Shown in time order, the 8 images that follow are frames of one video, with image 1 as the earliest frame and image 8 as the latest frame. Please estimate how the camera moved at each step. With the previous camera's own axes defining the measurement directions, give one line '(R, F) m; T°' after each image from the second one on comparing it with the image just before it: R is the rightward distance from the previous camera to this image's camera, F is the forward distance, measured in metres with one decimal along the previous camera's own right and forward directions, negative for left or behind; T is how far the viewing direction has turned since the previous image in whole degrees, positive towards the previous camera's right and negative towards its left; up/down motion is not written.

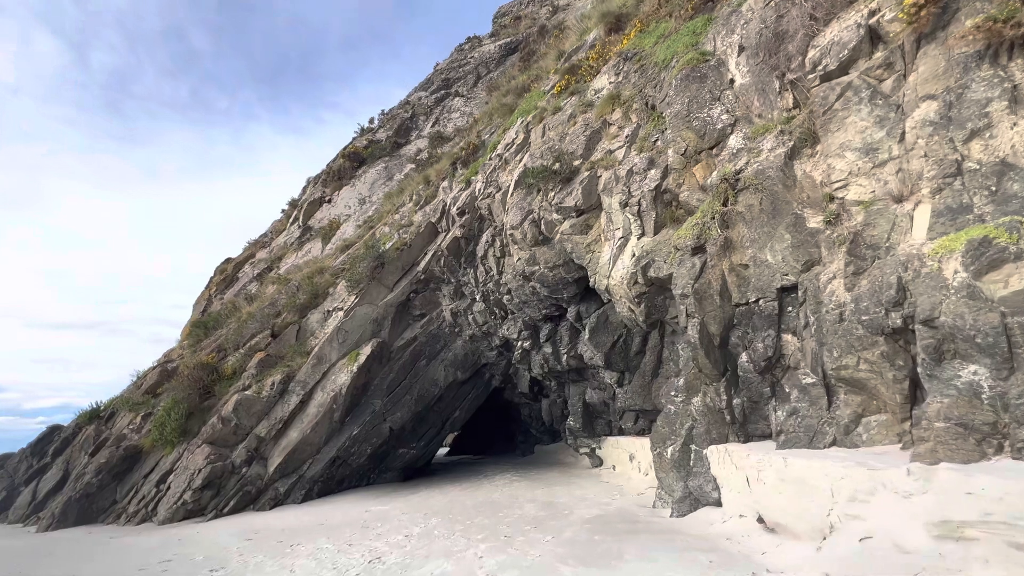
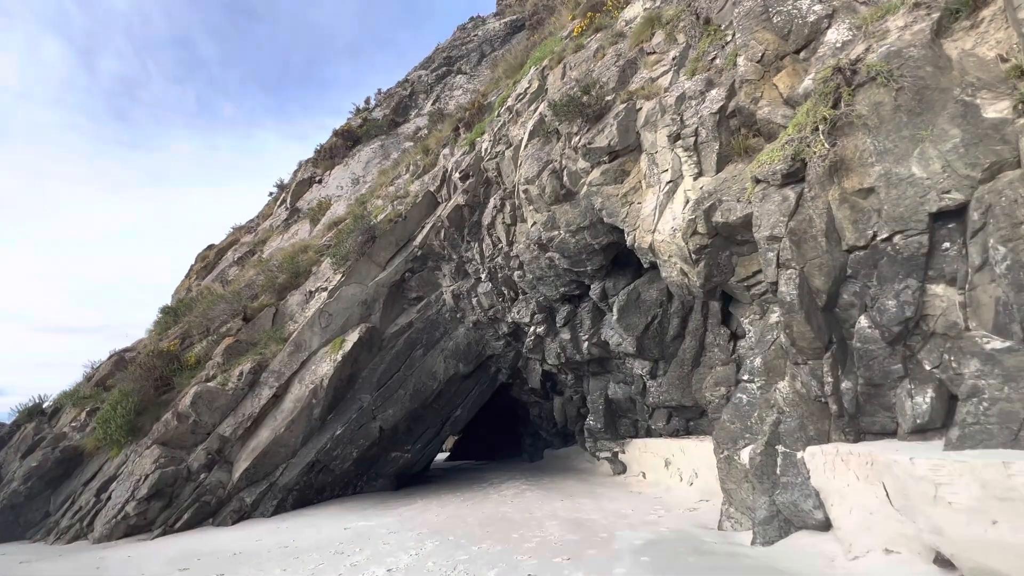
(-0.3, +2.1) m; 0°
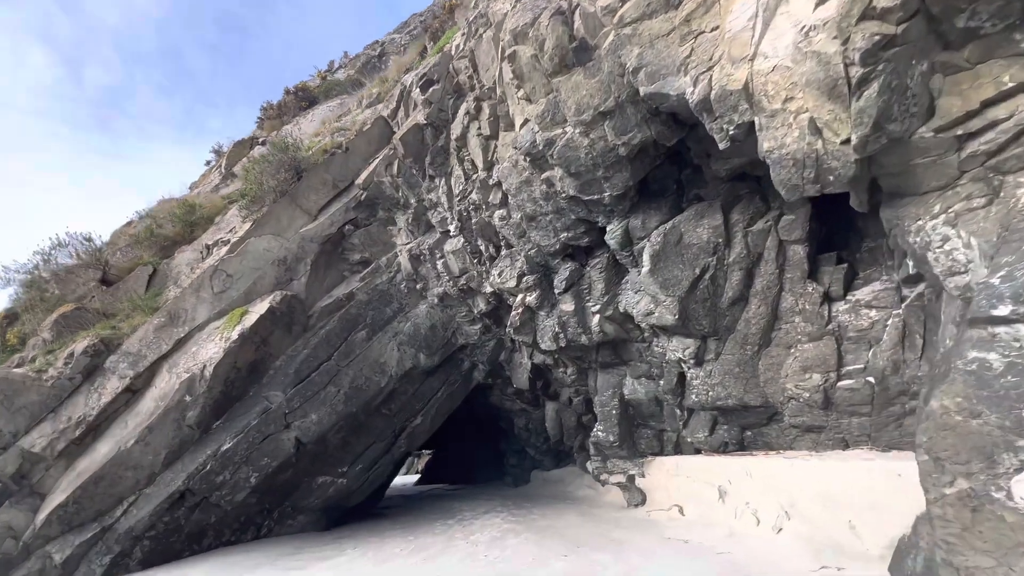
(+0.1, +3.8) m; +2°
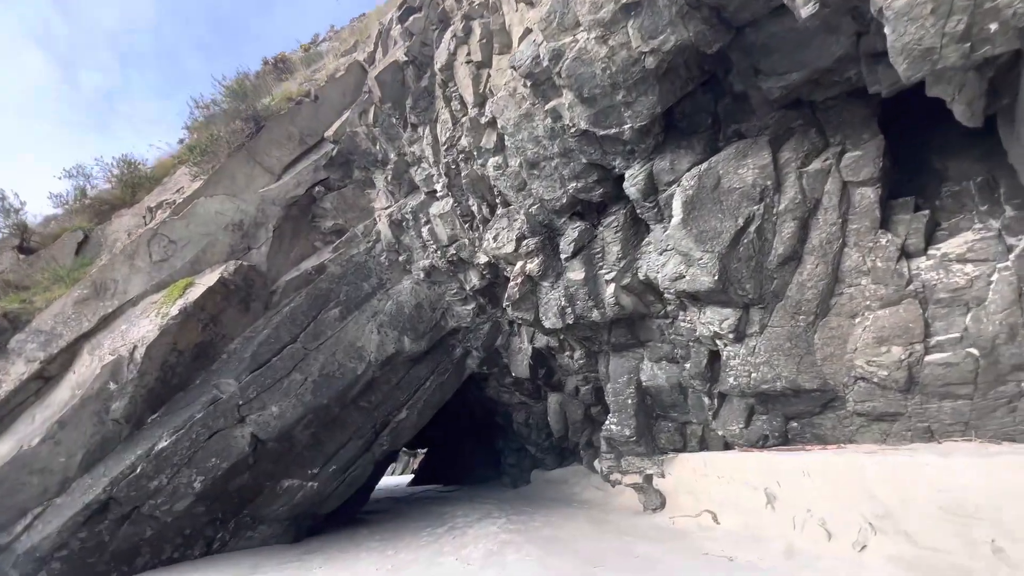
(0.0, +1.4) m; 0°
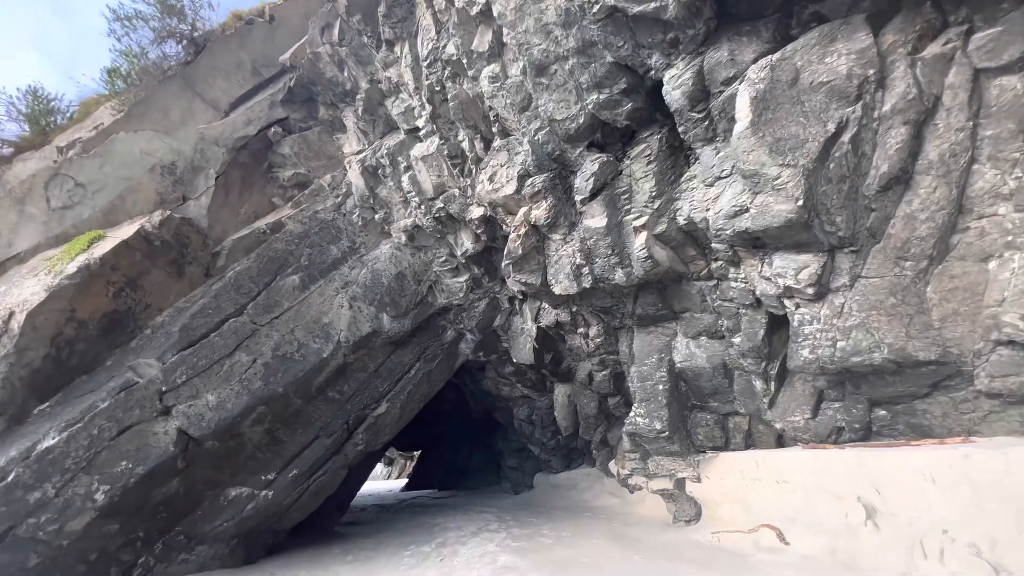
(0.0, +1.6) m; 0°
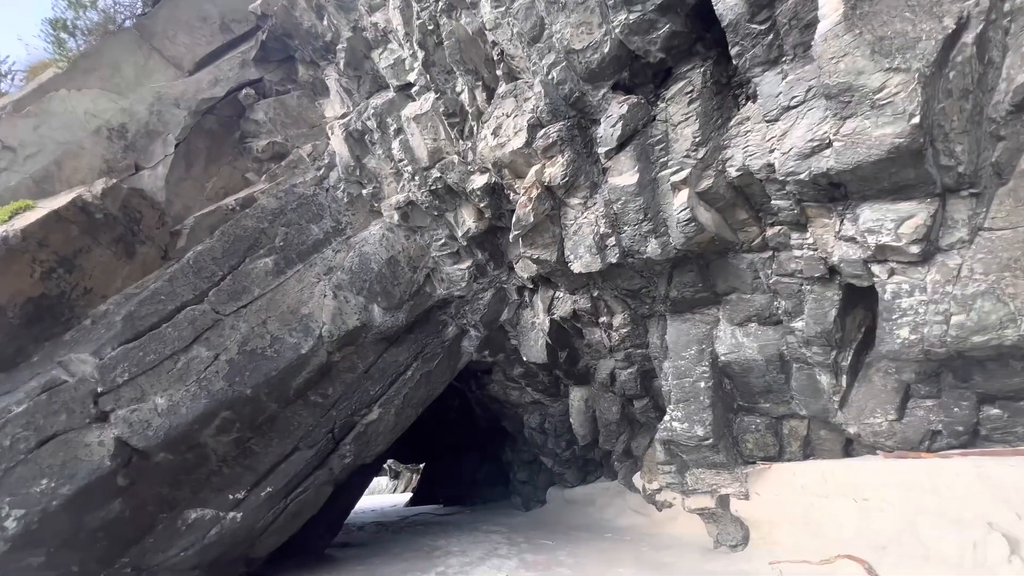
(0.0, +1.1) m; -1°
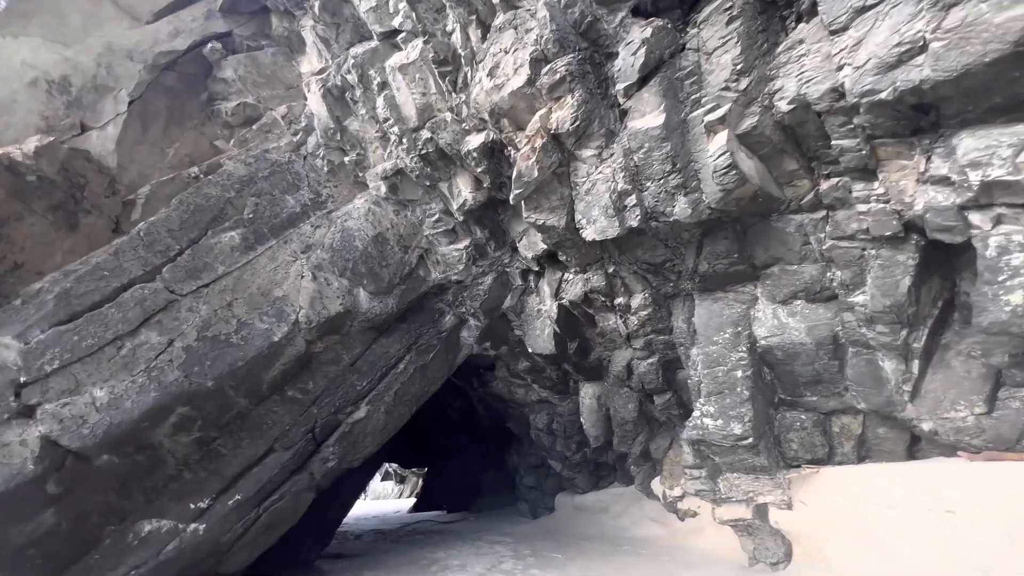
(+0.1, +0.8) m; -1°
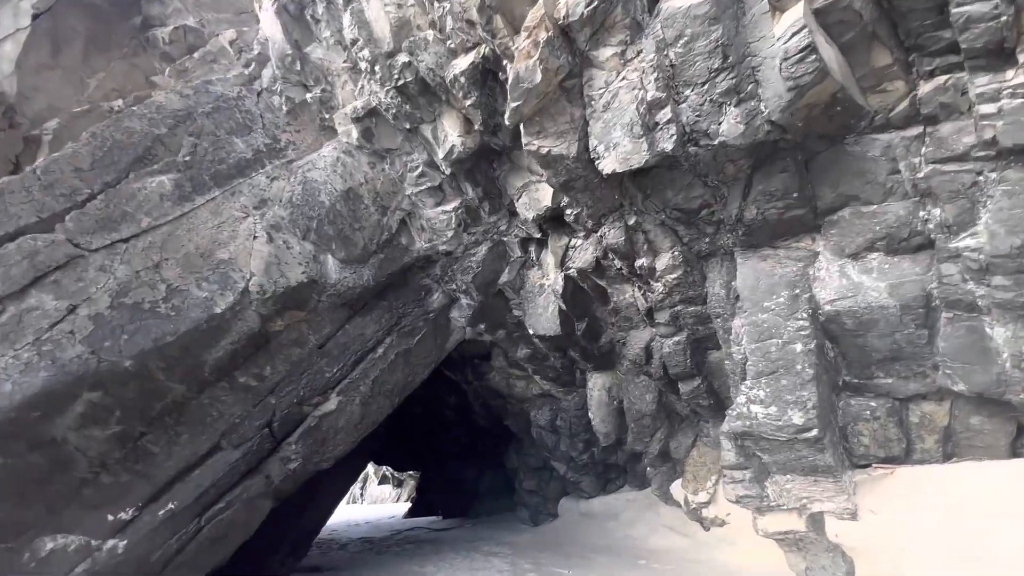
(0.0, +1.0) m; 0°
